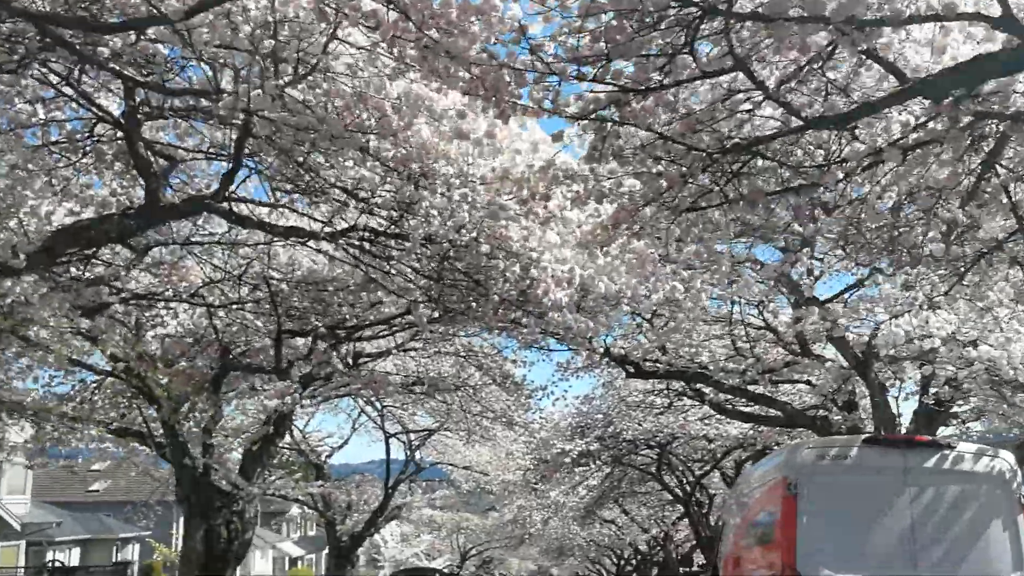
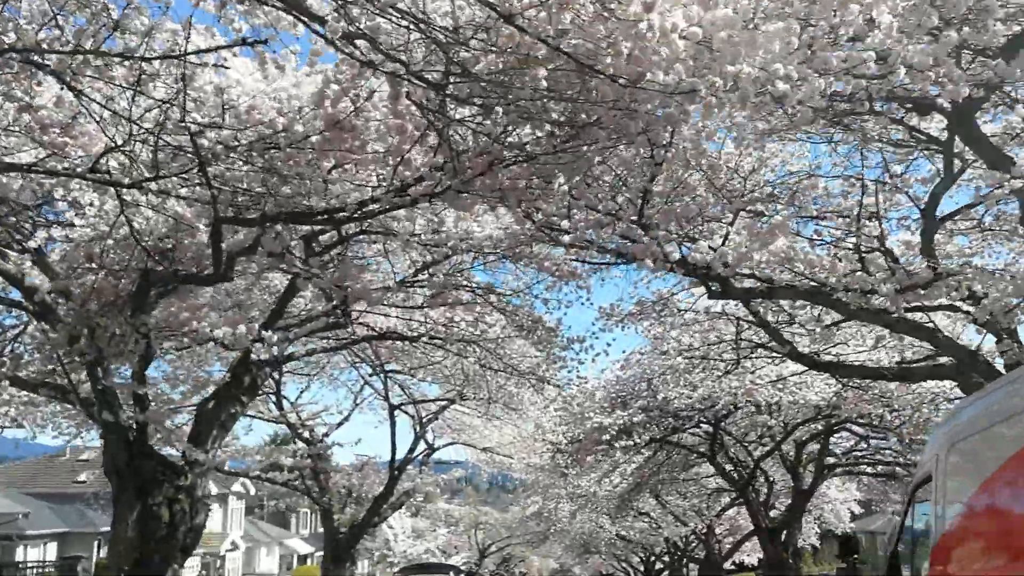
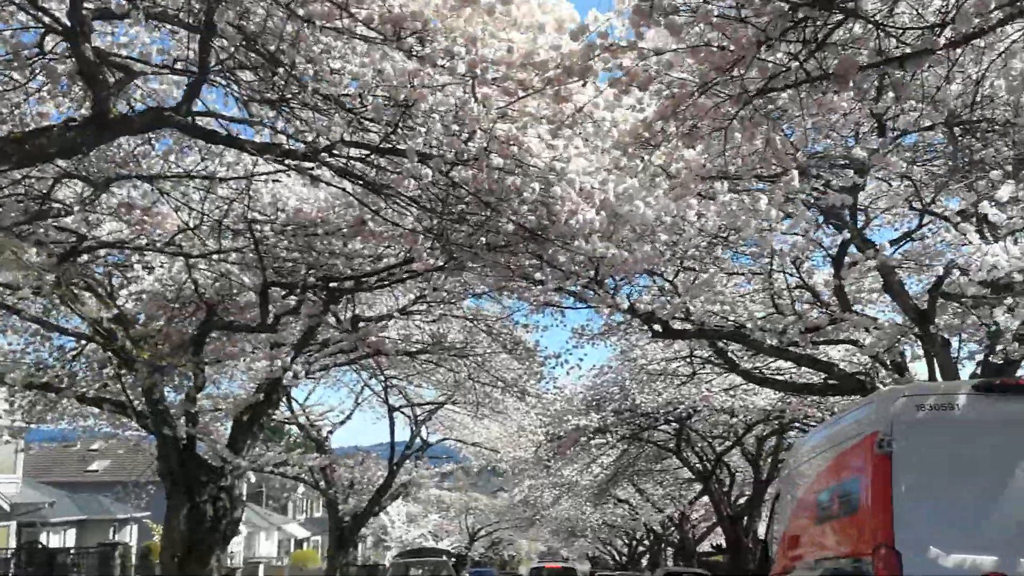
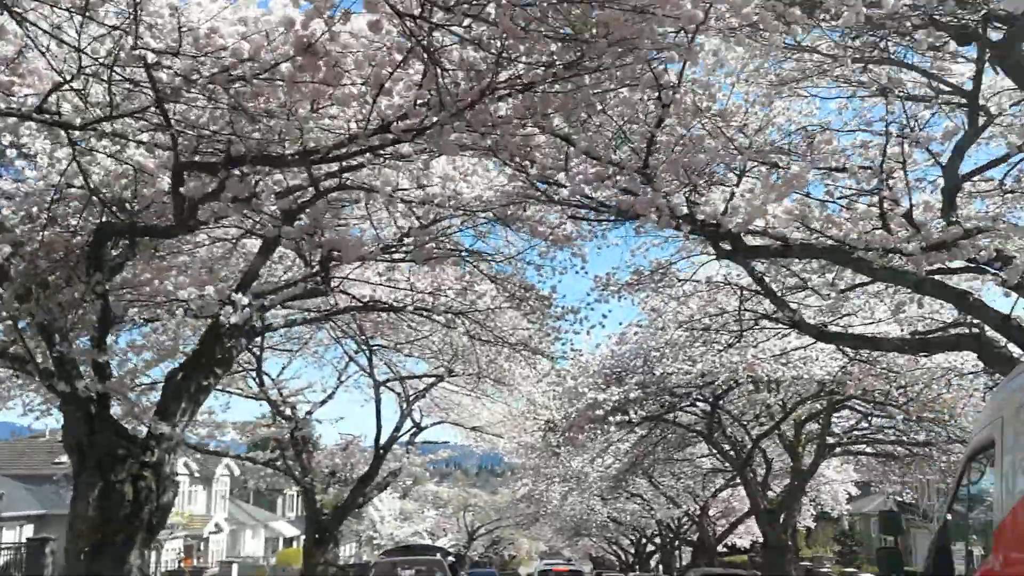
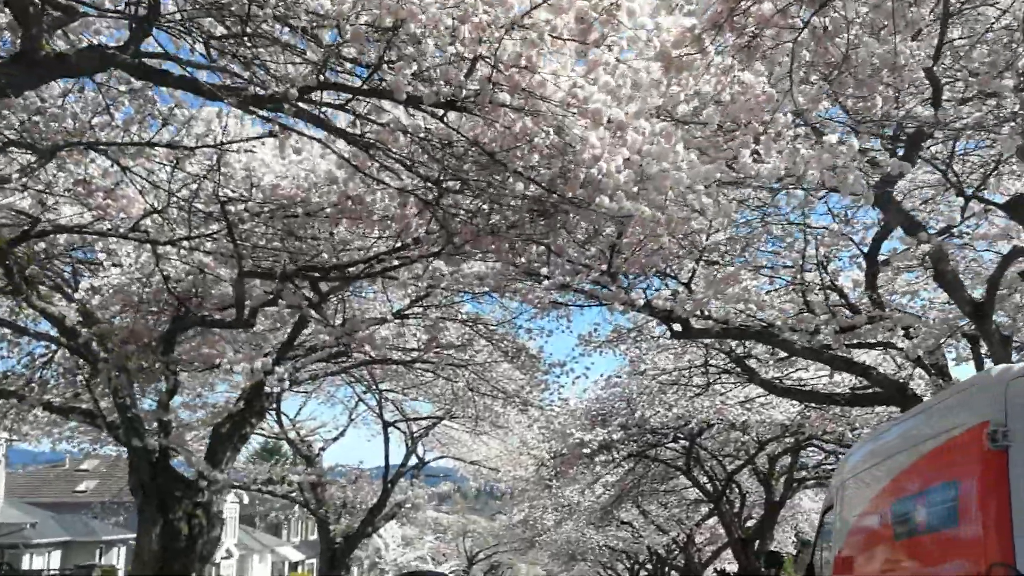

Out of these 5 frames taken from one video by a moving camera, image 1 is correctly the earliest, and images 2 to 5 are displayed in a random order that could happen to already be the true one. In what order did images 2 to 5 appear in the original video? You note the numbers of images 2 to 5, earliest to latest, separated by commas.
3, 5, 2, 4
